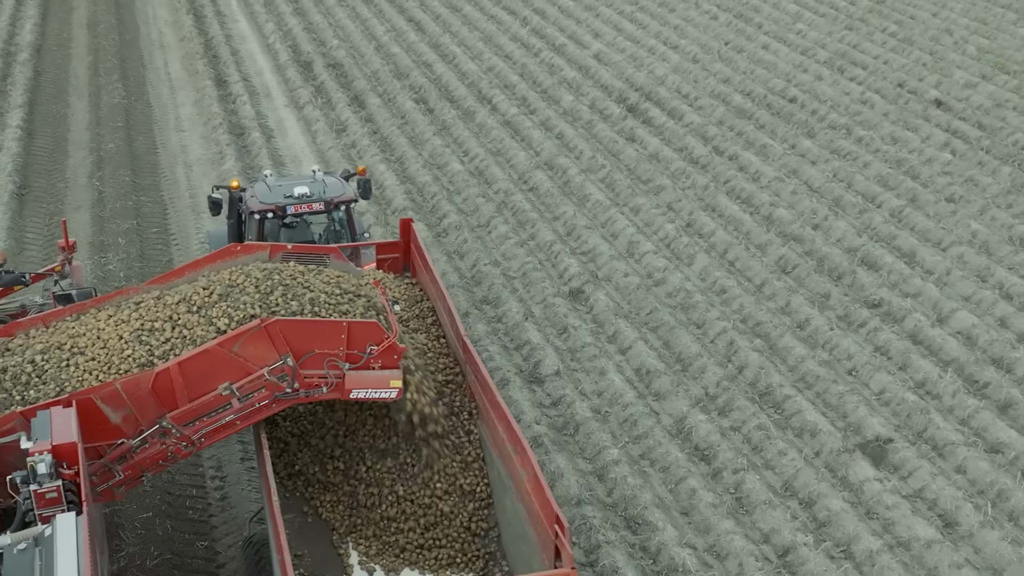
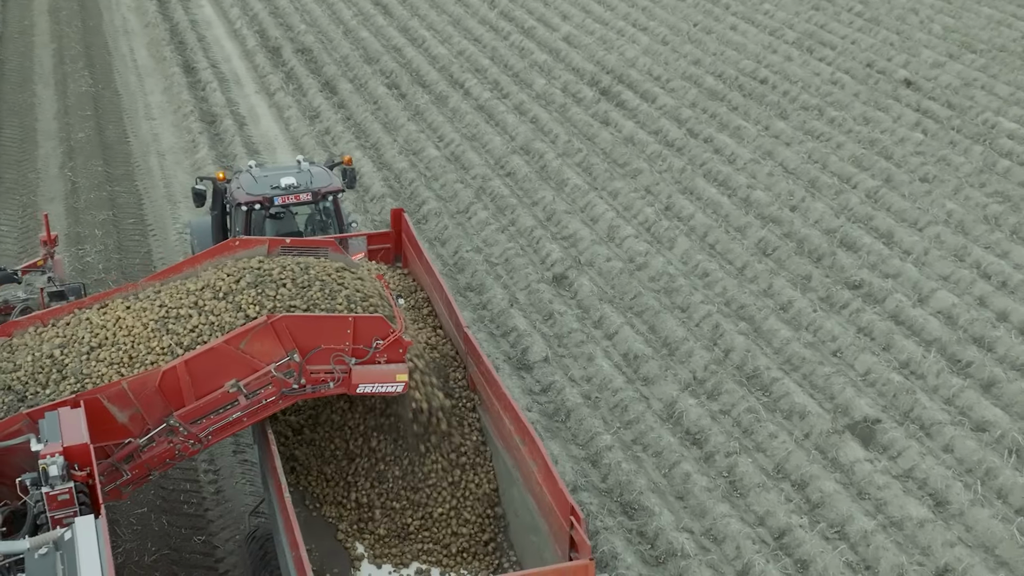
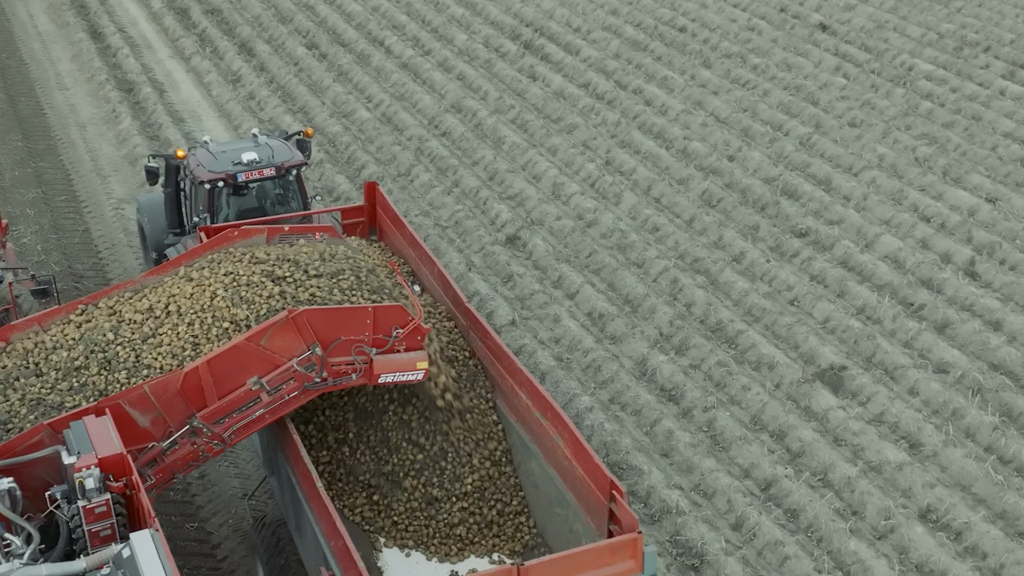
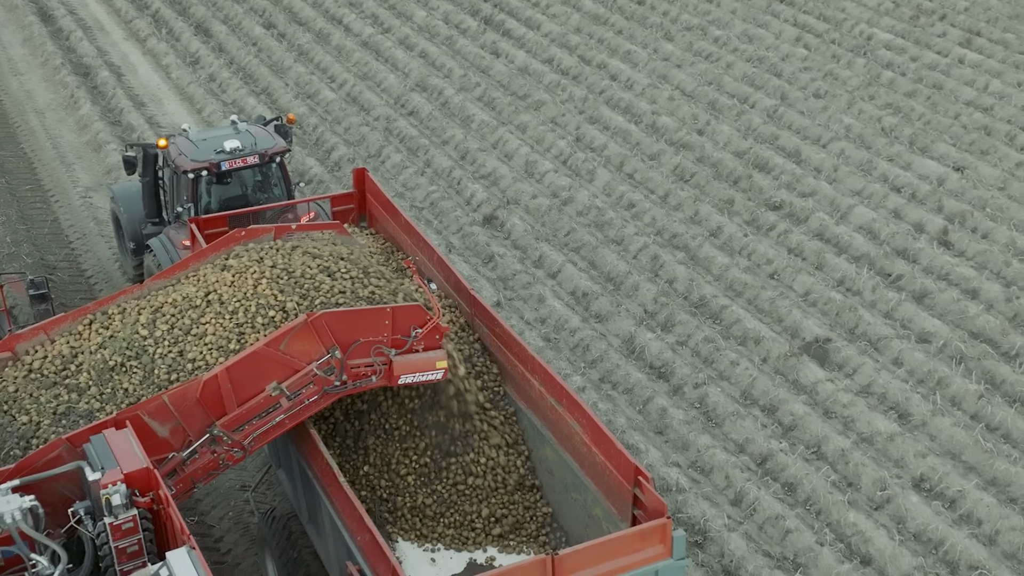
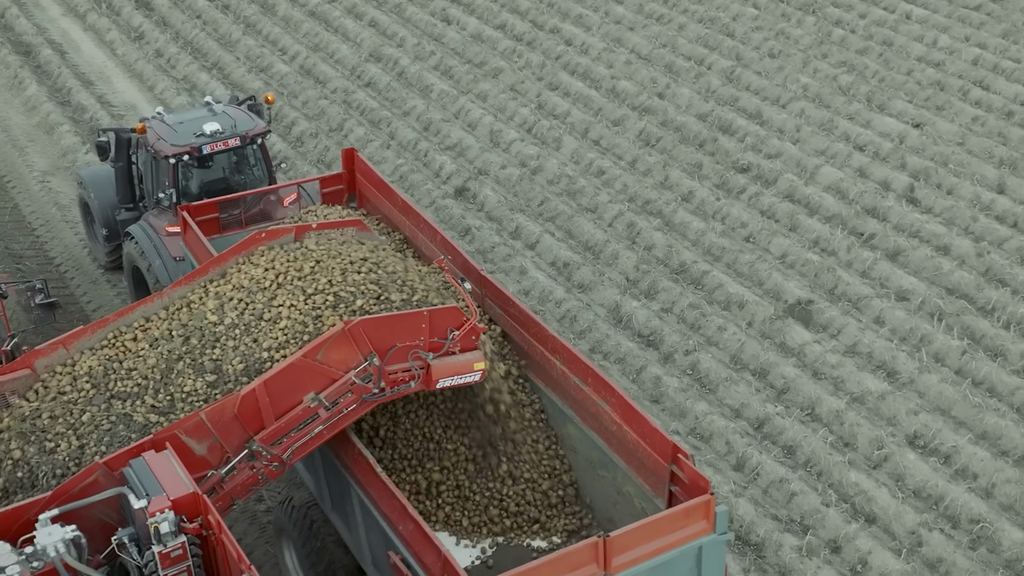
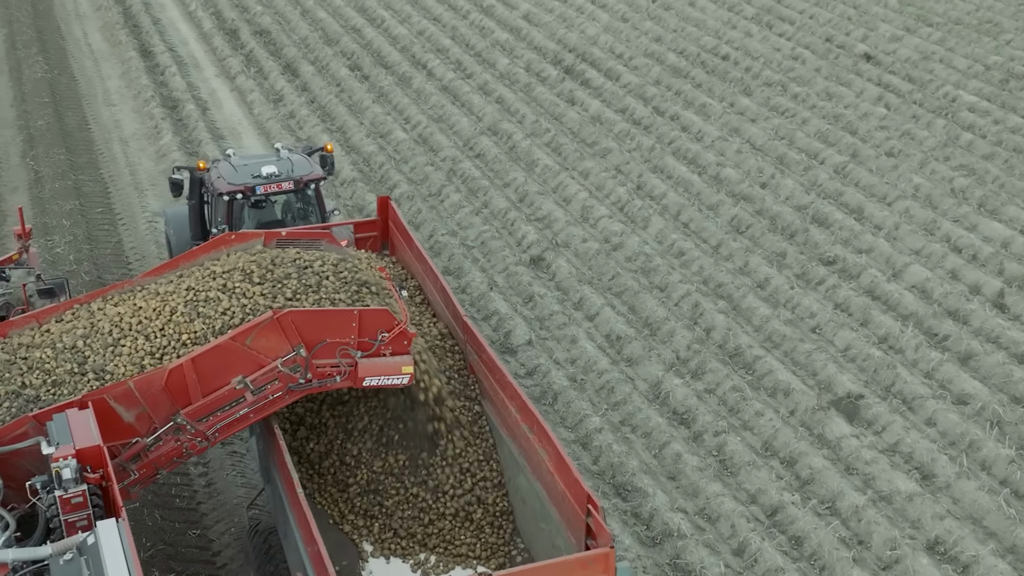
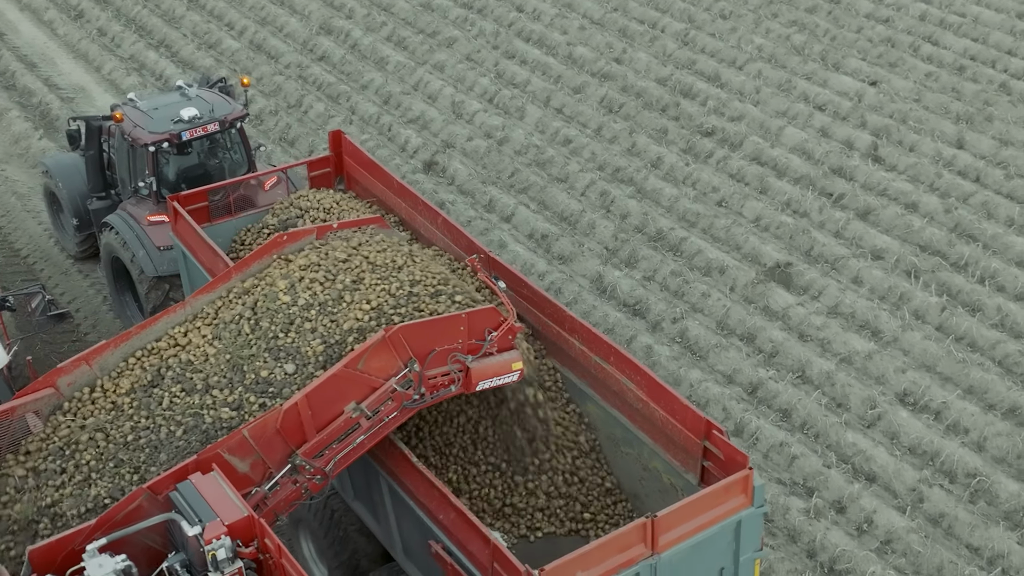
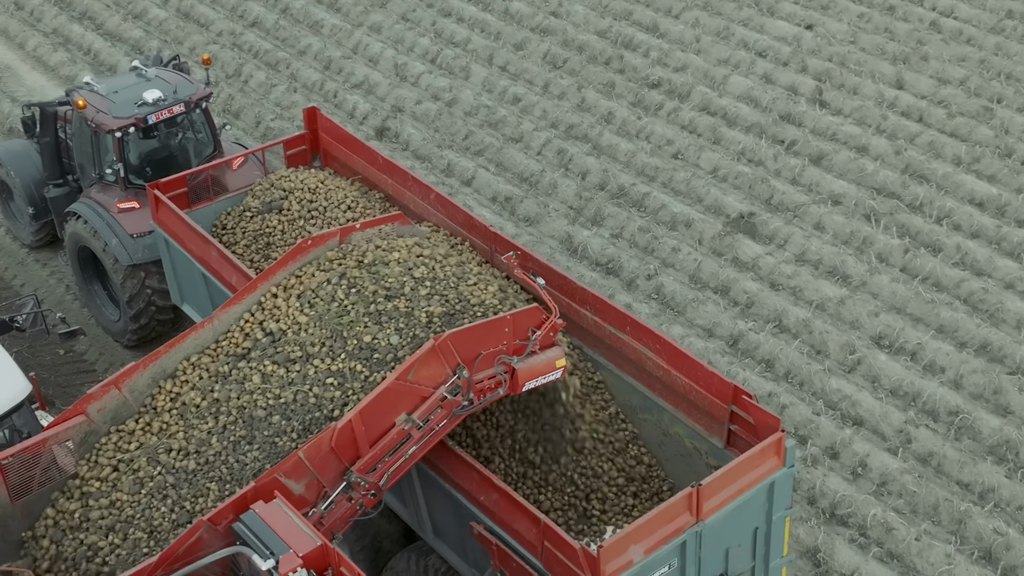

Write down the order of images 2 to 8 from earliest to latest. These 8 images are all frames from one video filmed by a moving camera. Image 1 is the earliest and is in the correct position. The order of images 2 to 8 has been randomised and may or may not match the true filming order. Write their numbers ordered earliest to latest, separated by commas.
2, 6, 3, 4, 5, 7, 8
